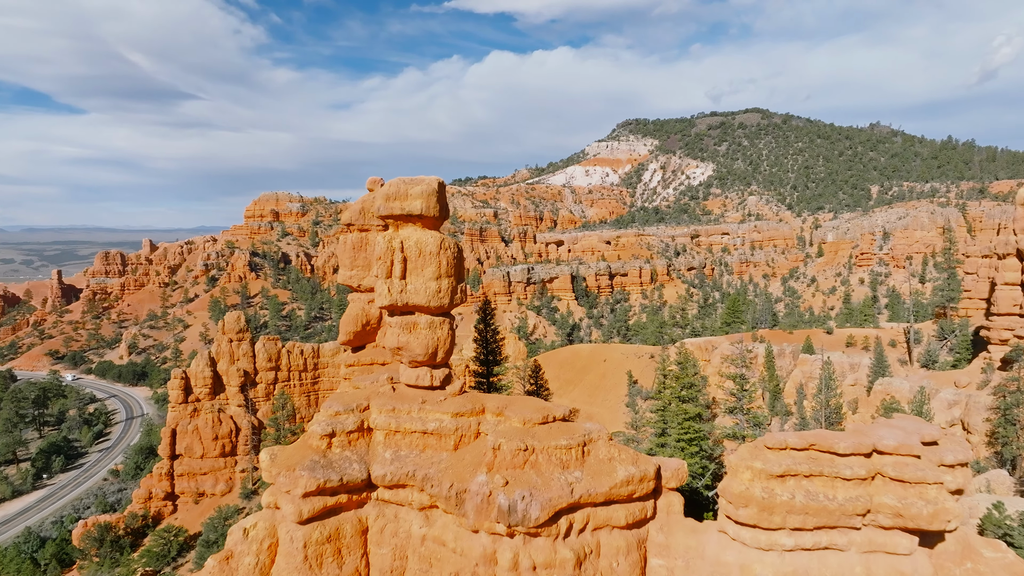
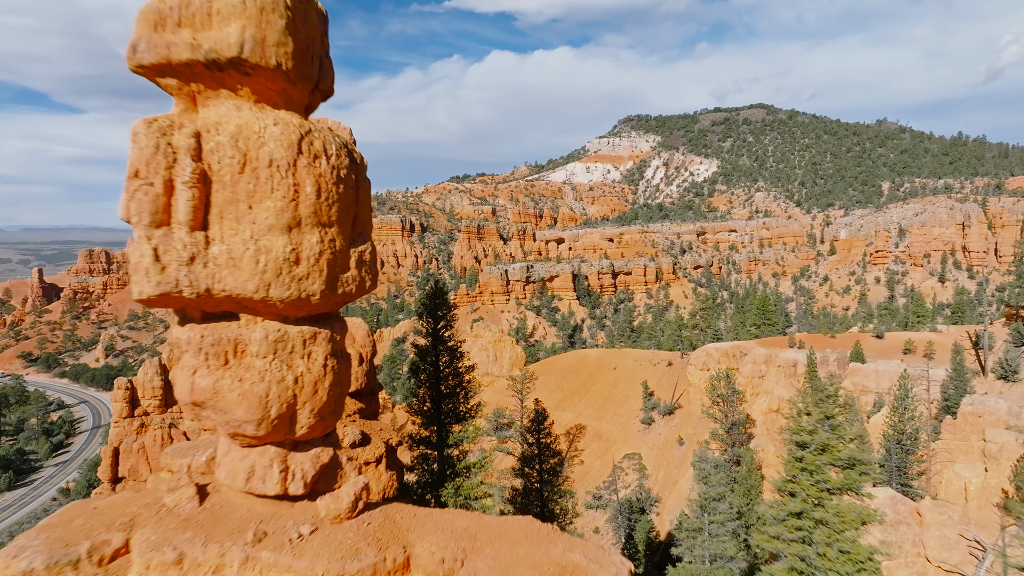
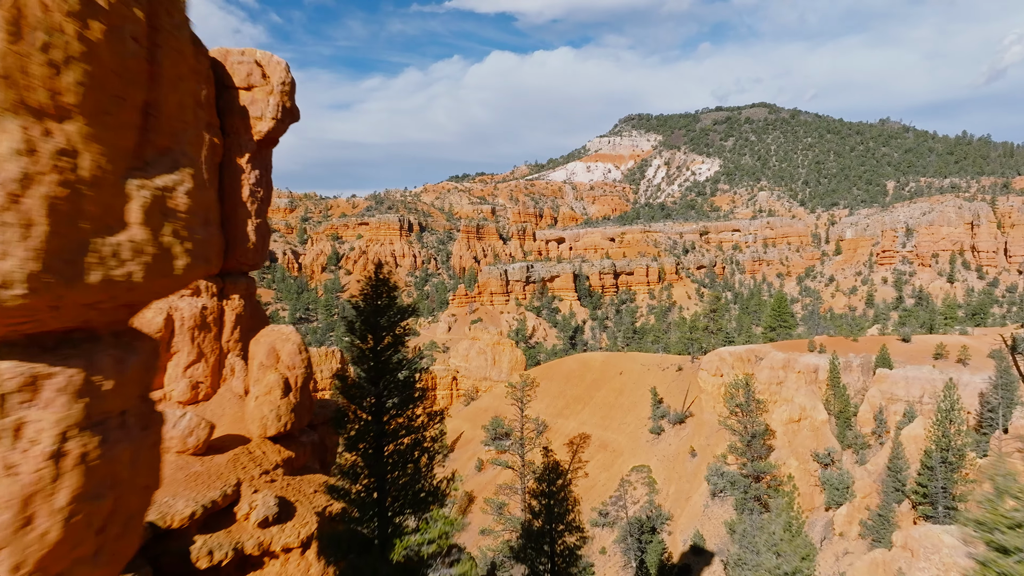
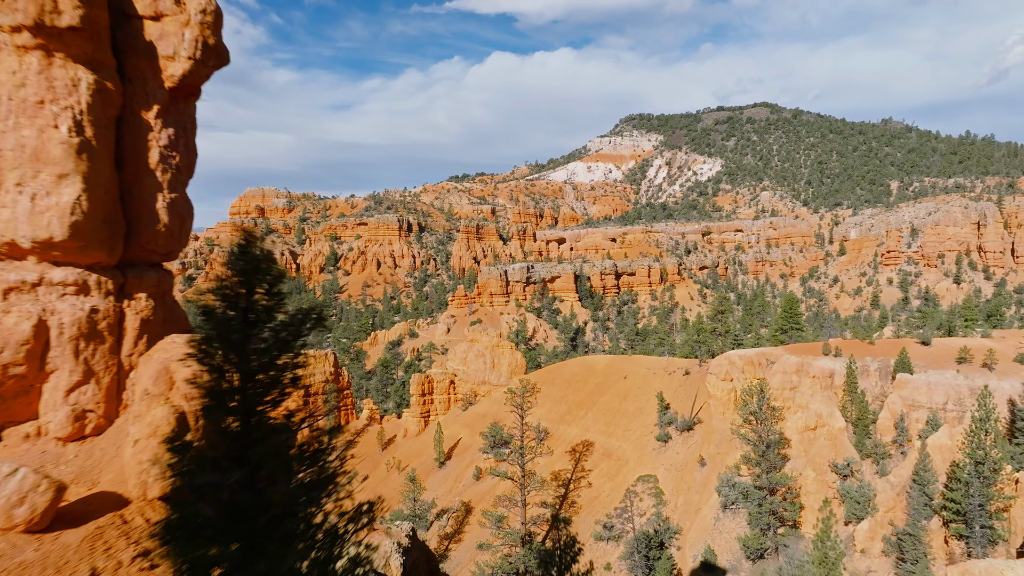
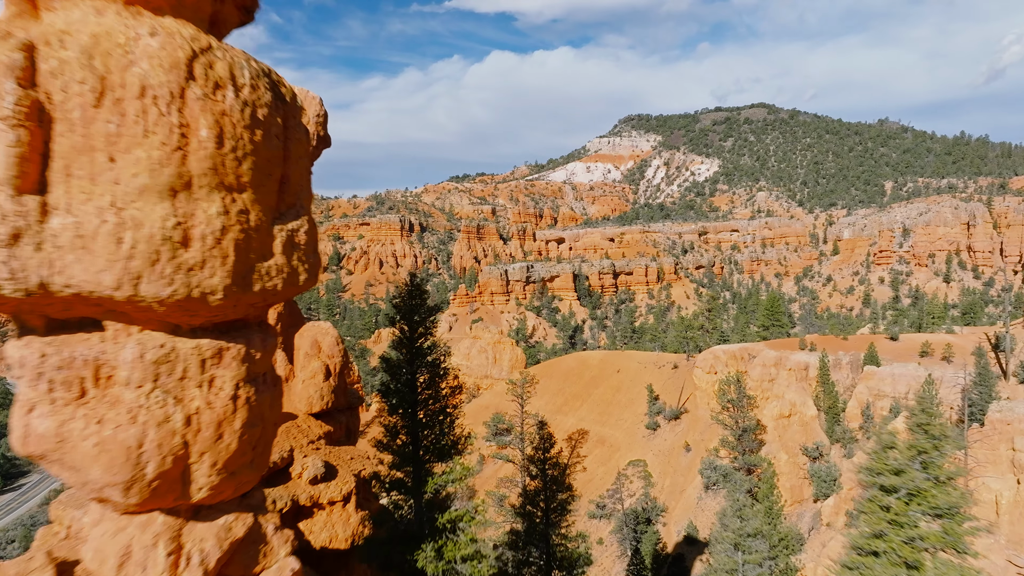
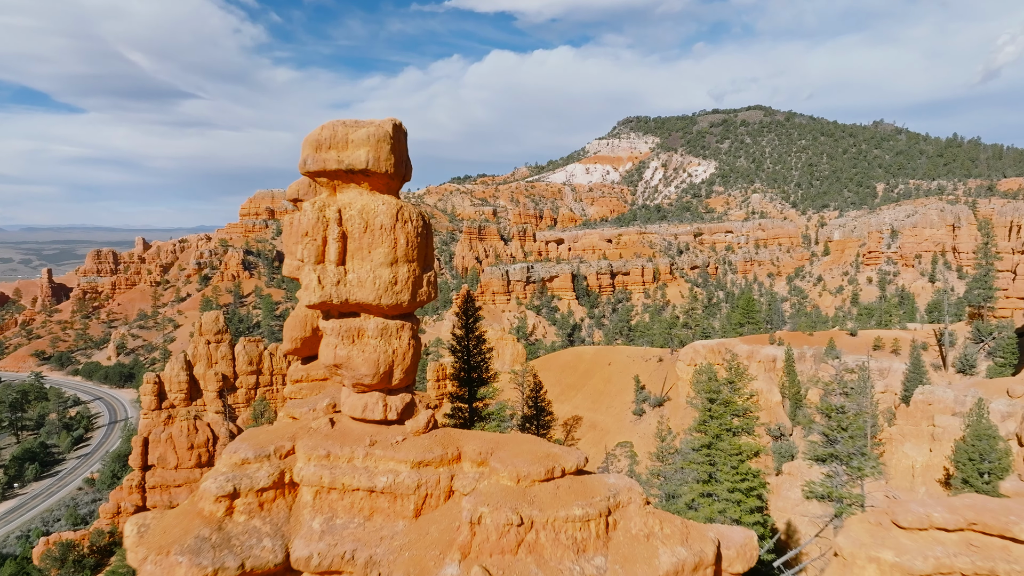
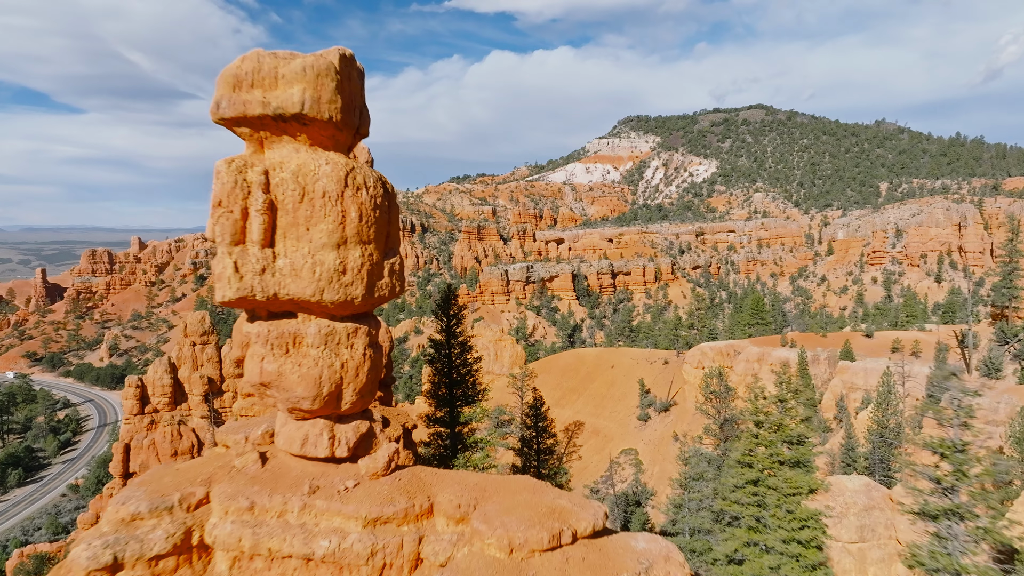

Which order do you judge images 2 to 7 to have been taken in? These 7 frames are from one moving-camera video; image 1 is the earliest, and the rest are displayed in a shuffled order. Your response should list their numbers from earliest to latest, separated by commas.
6, 7, 2, 5, 3, 4
